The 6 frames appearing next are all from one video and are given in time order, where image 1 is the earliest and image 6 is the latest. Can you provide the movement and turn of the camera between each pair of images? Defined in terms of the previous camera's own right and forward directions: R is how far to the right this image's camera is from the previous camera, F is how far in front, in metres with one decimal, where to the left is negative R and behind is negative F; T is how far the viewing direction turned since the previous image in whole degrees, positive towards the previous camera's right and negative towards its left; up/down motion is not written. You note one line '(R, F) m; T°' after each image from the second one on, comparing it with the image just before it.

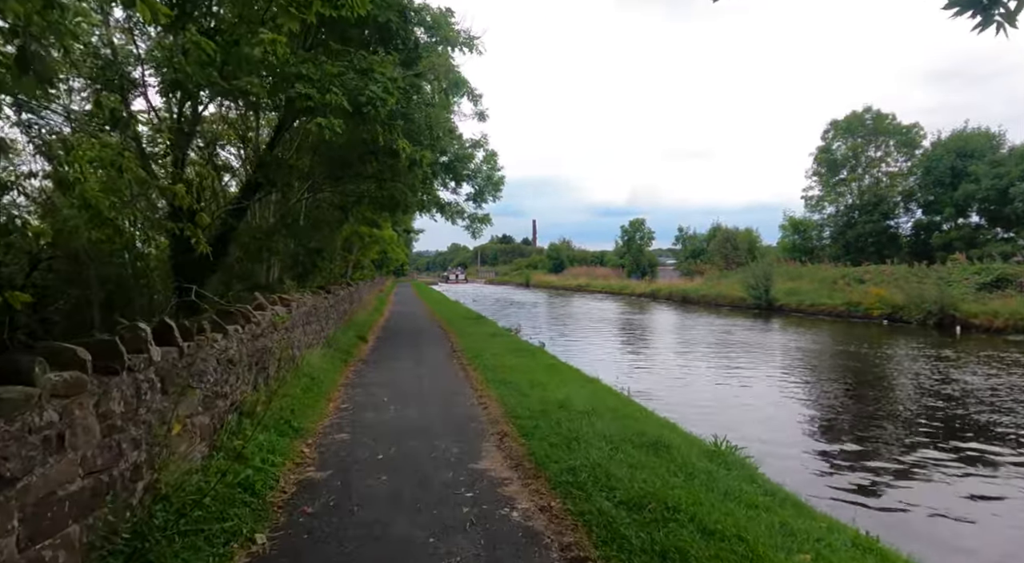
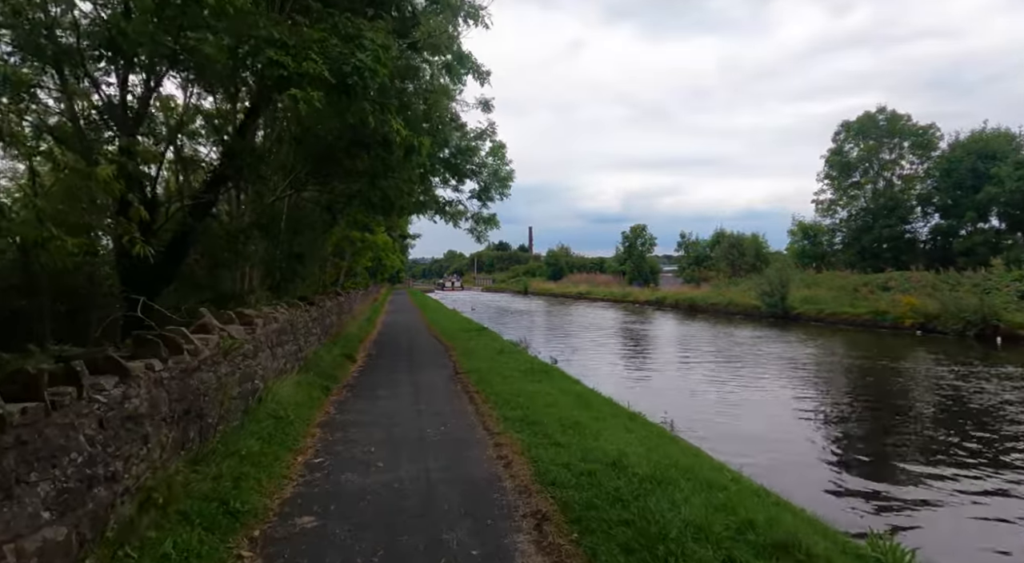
(-0.3, +1.7) m; 0°
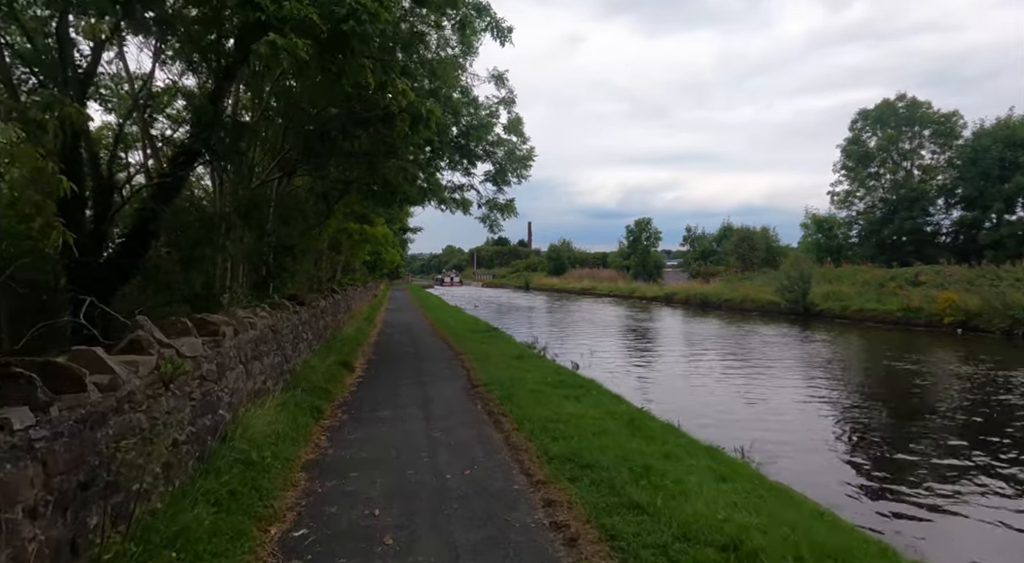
(-0.4, +1.5) m; 0°
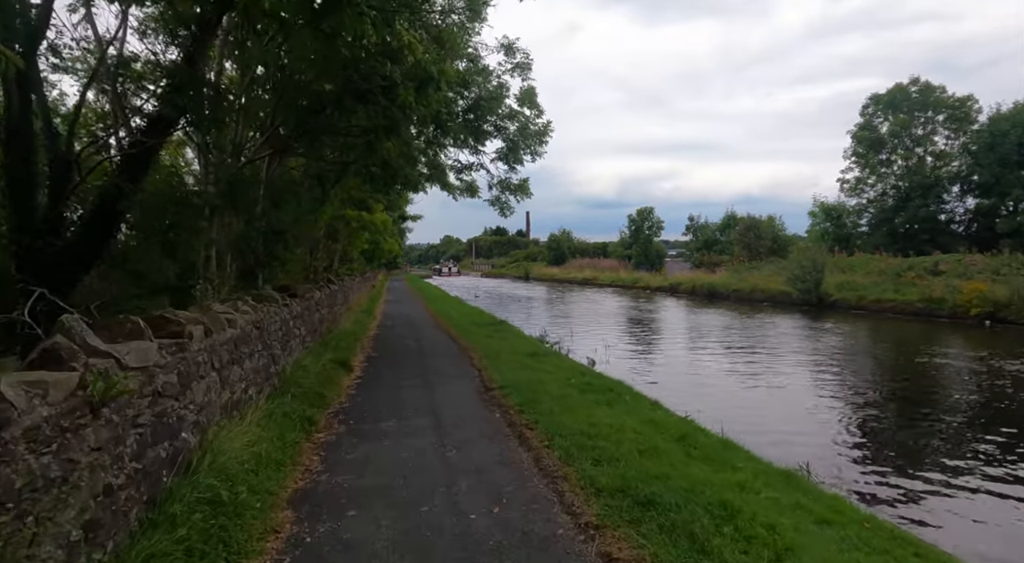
(-0.3, +1.0) m; 0°
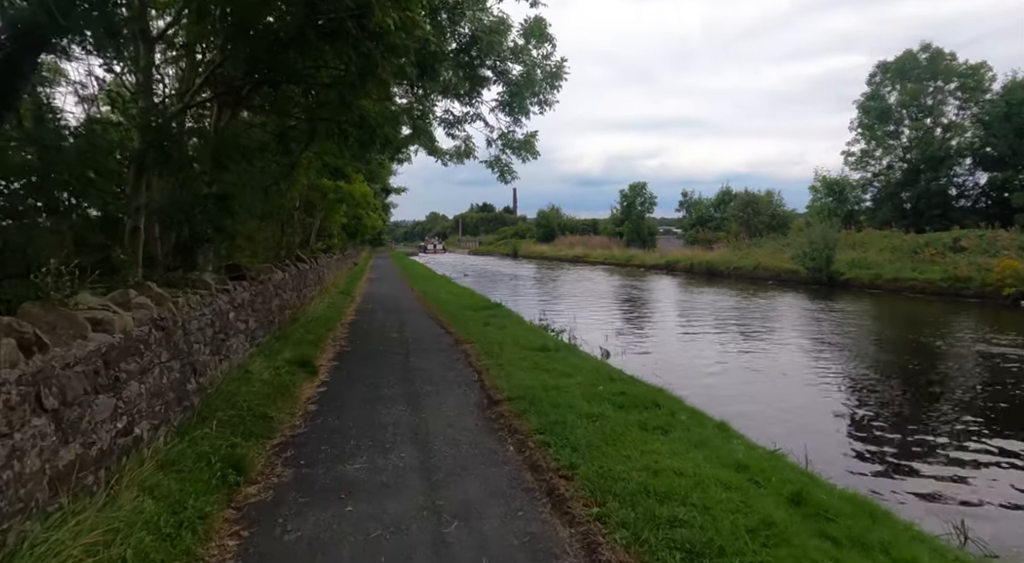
(-0.2, +1.8) m; +1°
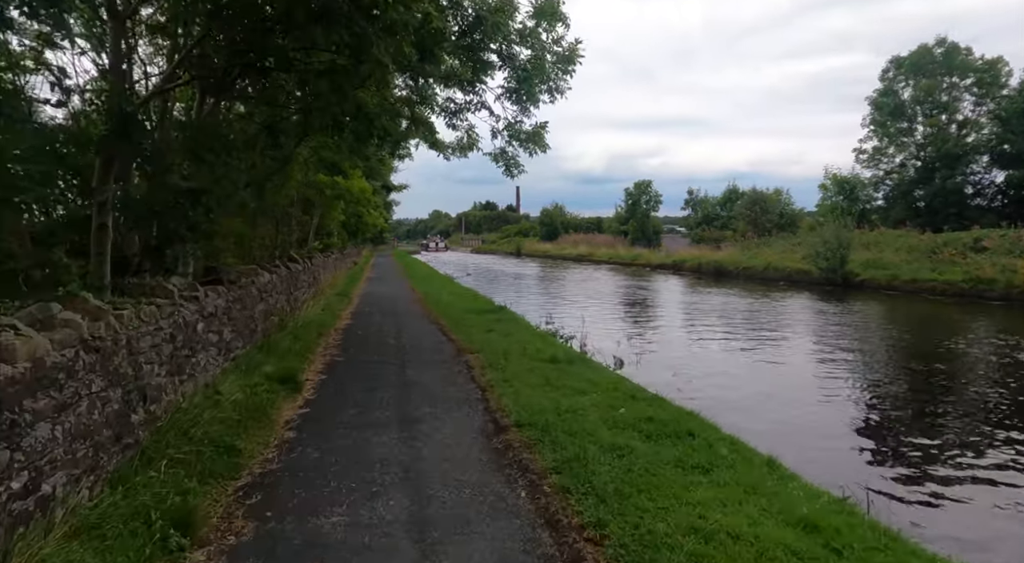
(-0.1, +0.7) m; 0°
